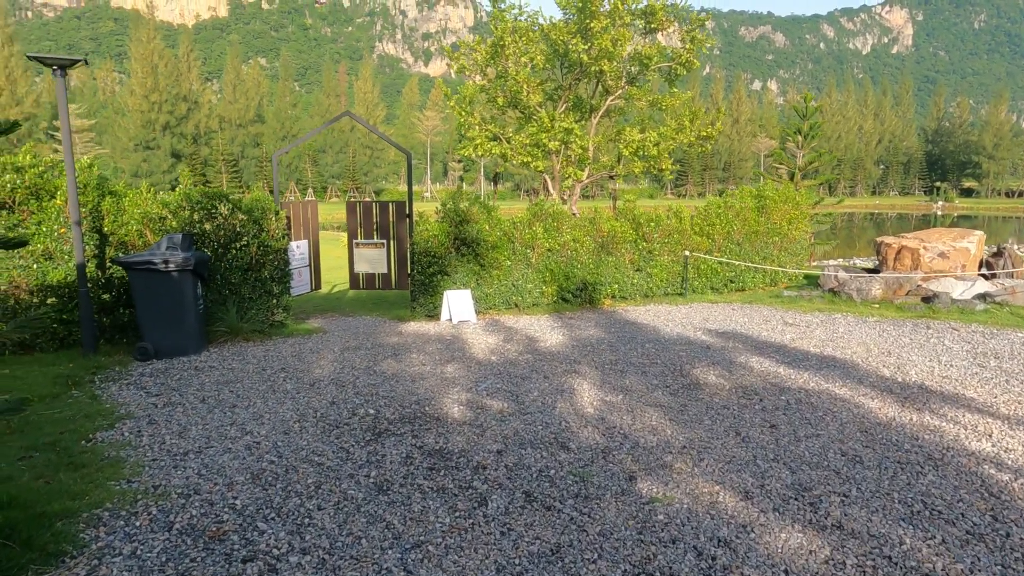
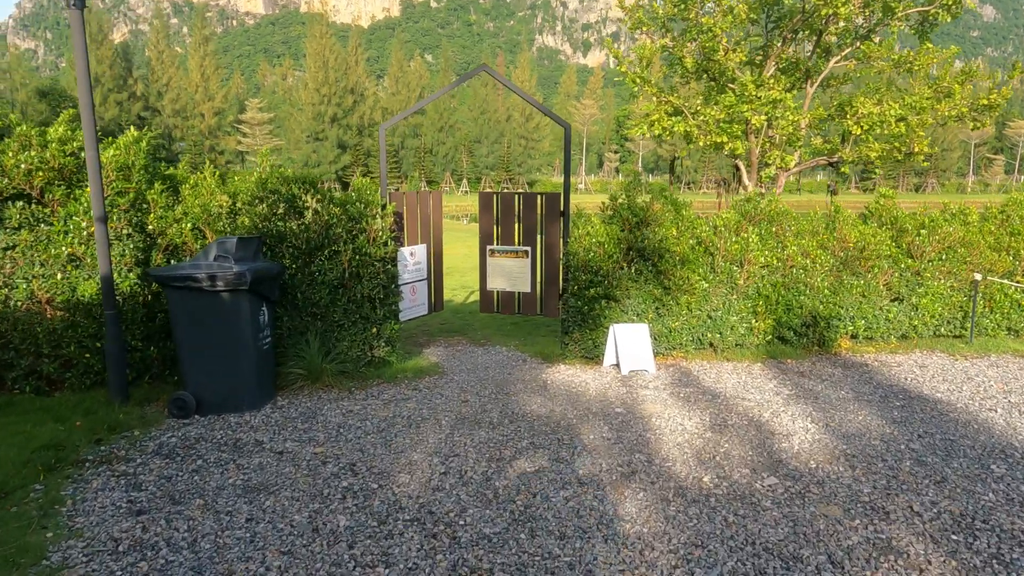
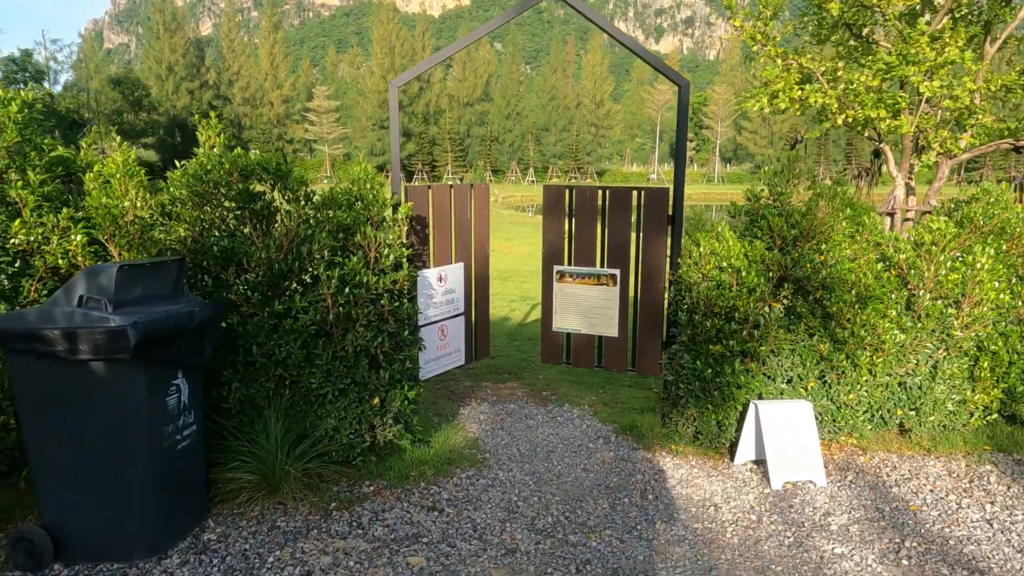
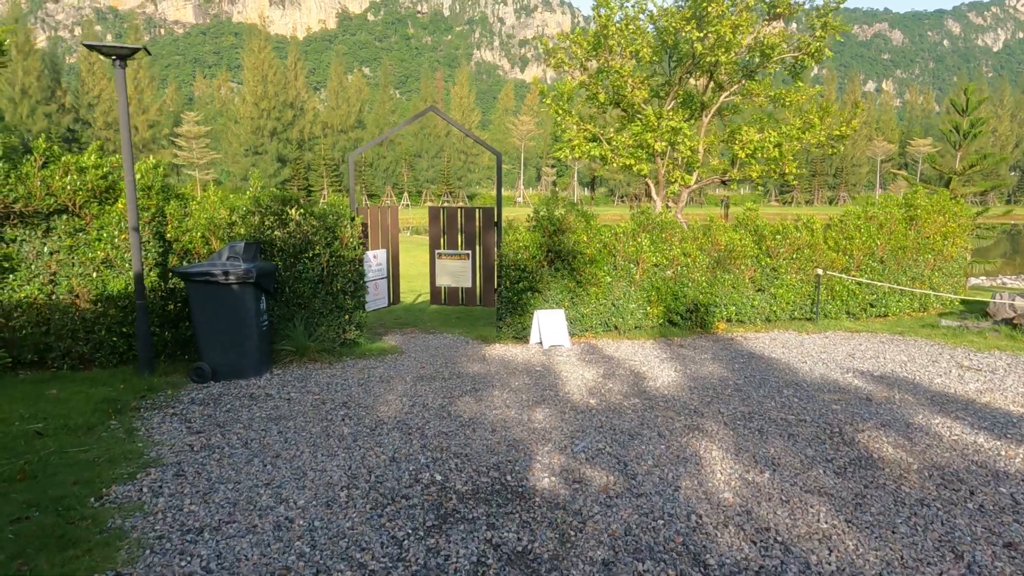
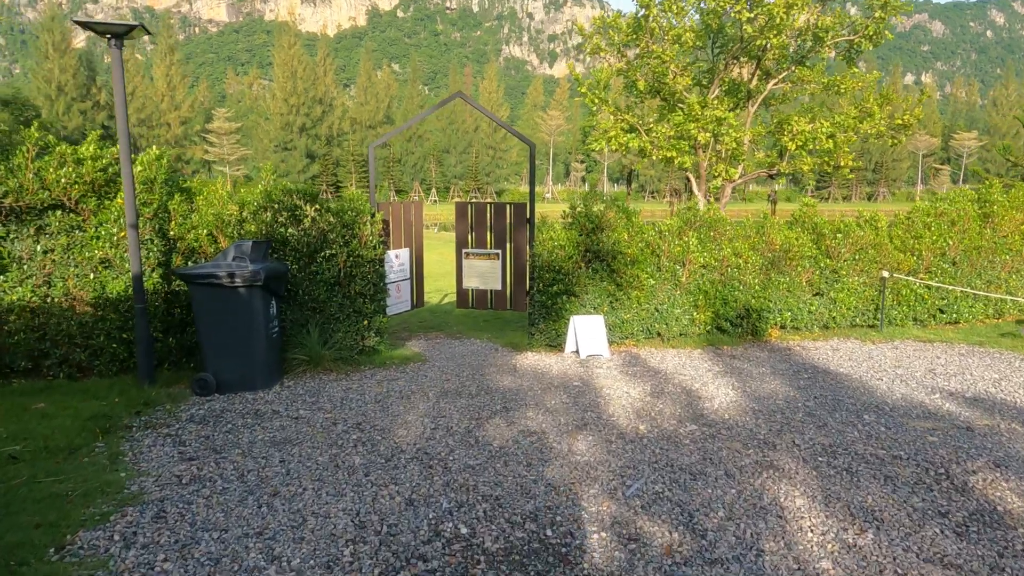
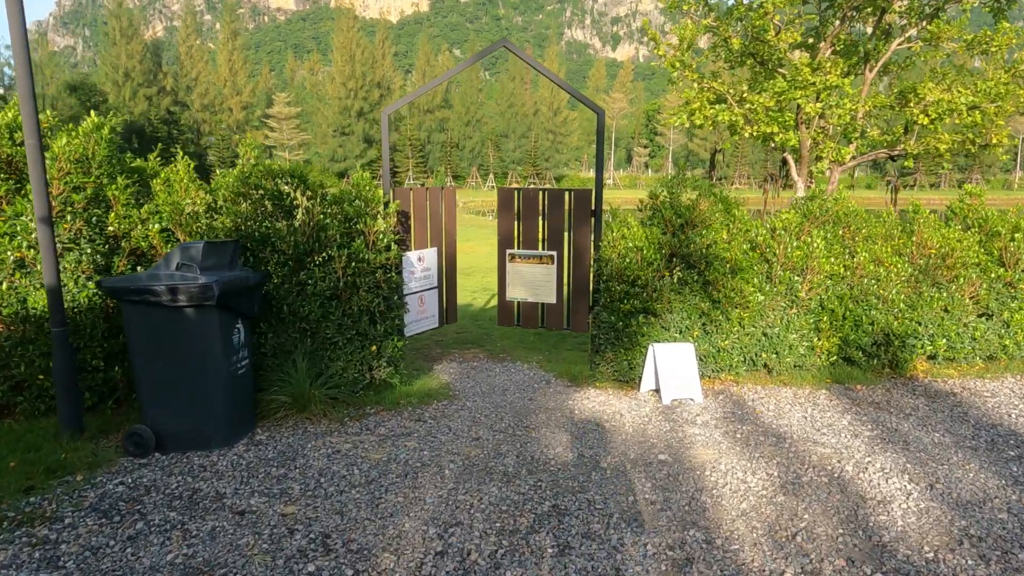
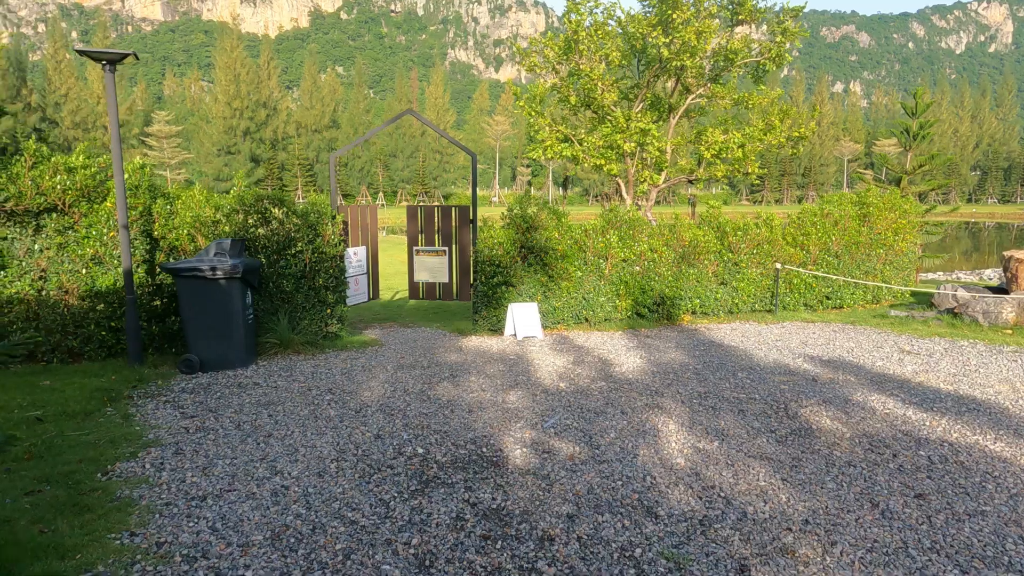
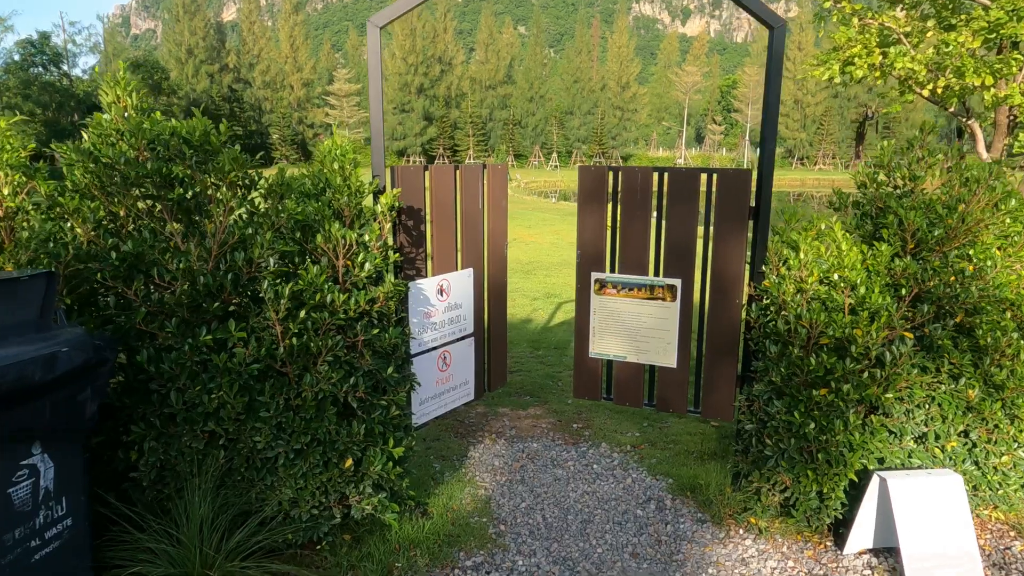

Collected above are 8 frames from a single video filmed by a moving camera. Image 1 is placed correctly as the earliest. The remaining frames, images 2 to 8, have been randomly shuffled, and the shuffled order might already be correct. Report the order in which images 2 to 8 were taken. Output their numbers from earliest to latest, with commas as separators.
7, 4, 5, 2, 6, 3, 8
